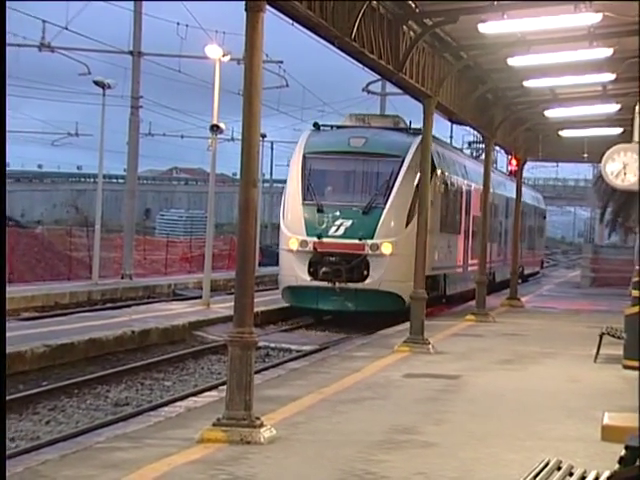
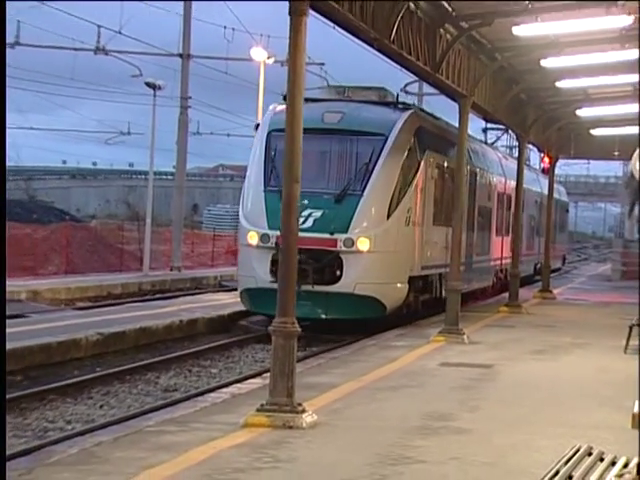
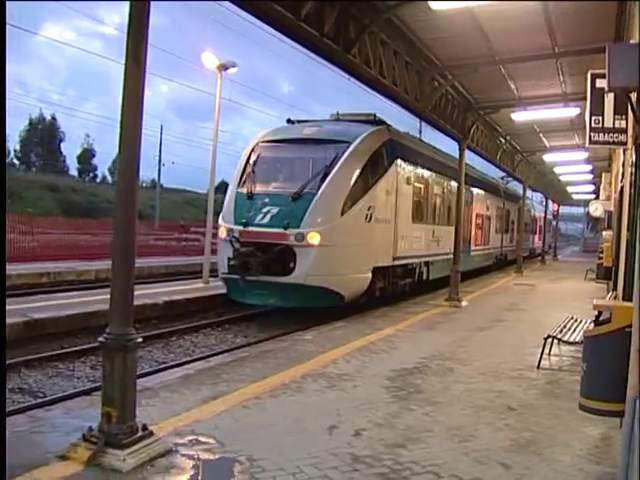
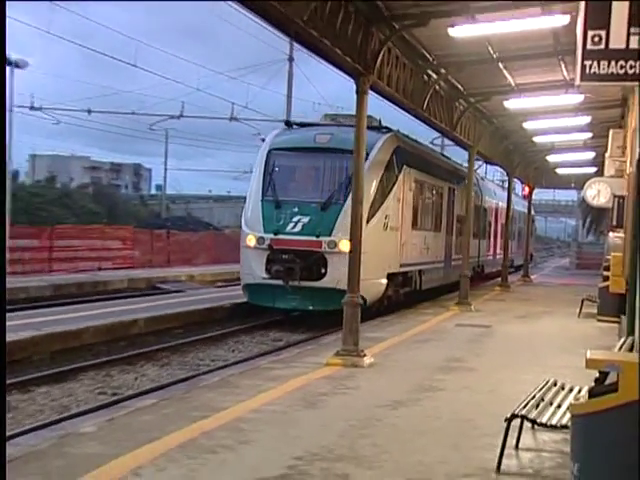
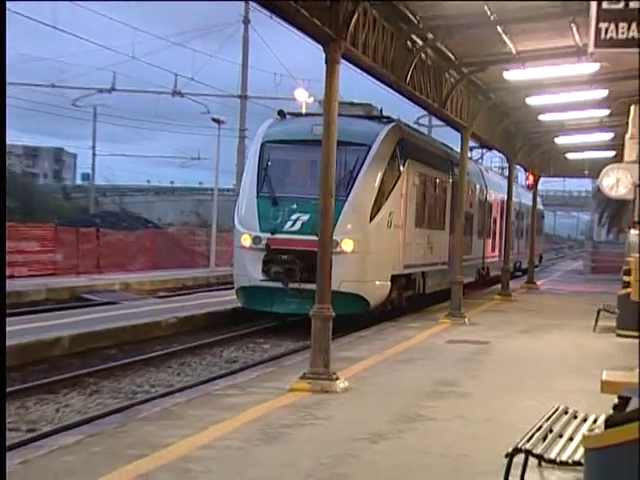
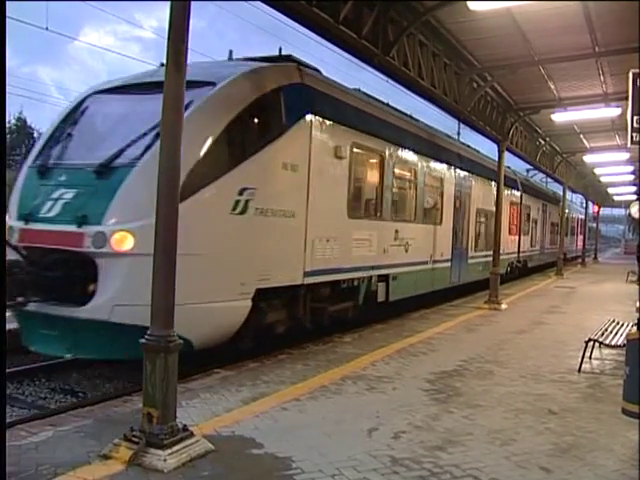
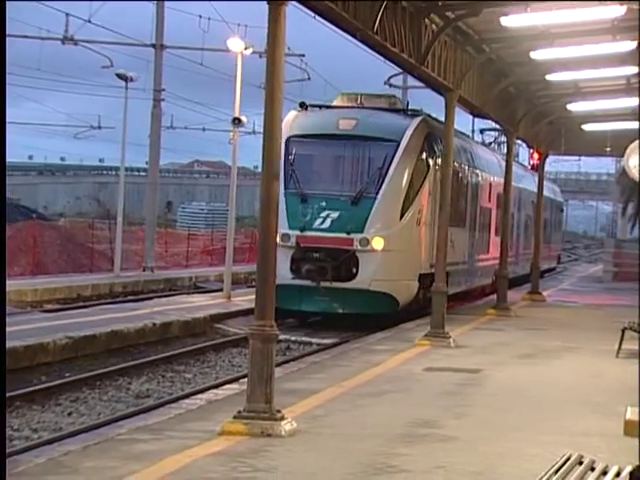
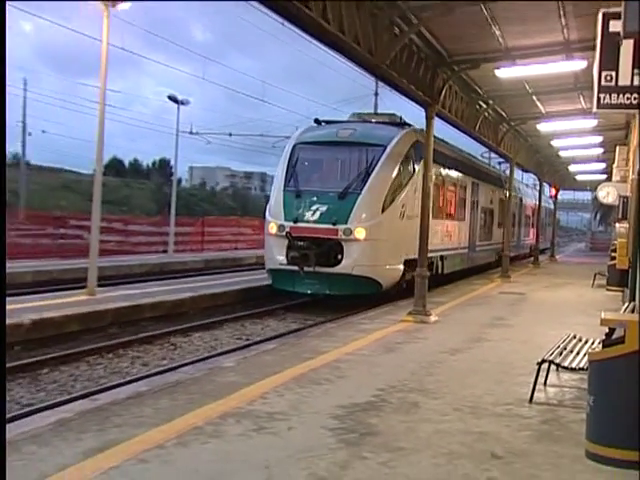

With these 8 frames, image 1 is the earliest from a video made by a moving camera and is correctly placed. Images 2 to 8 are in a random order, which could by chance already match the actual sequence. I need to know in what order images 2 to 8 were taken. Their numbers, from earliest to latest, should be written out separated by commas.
7, 2, 5, 4, 8, 3, 6
